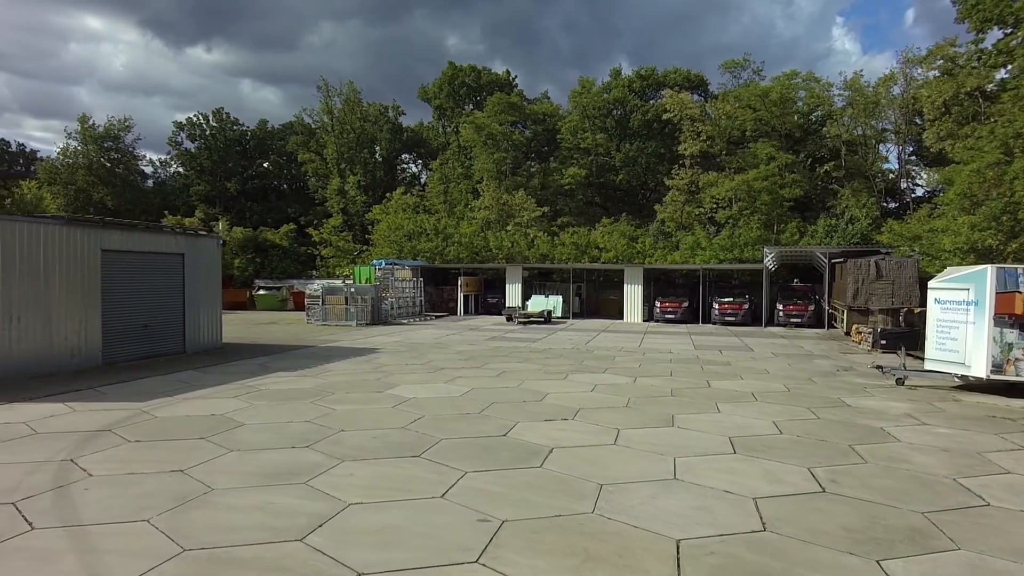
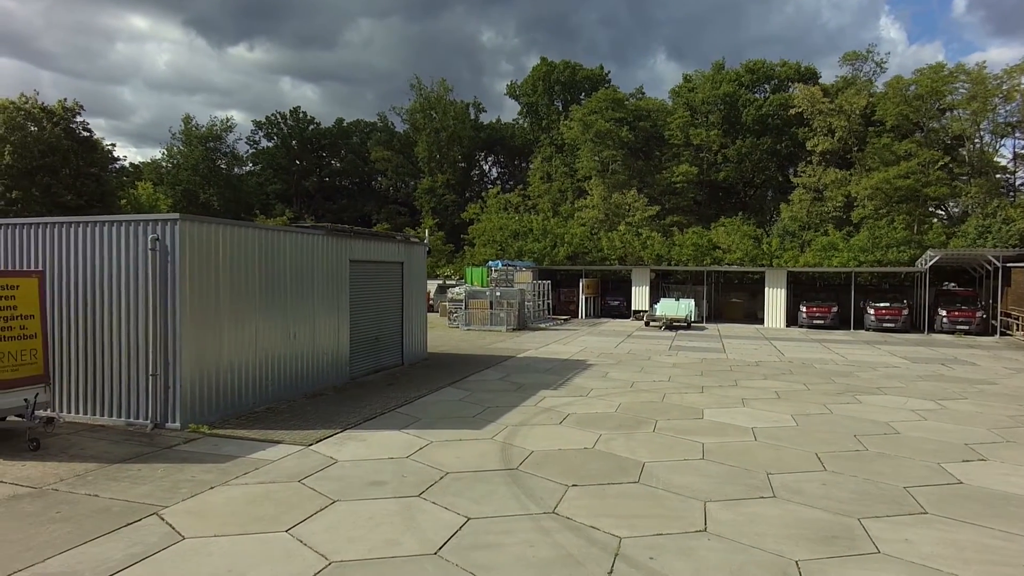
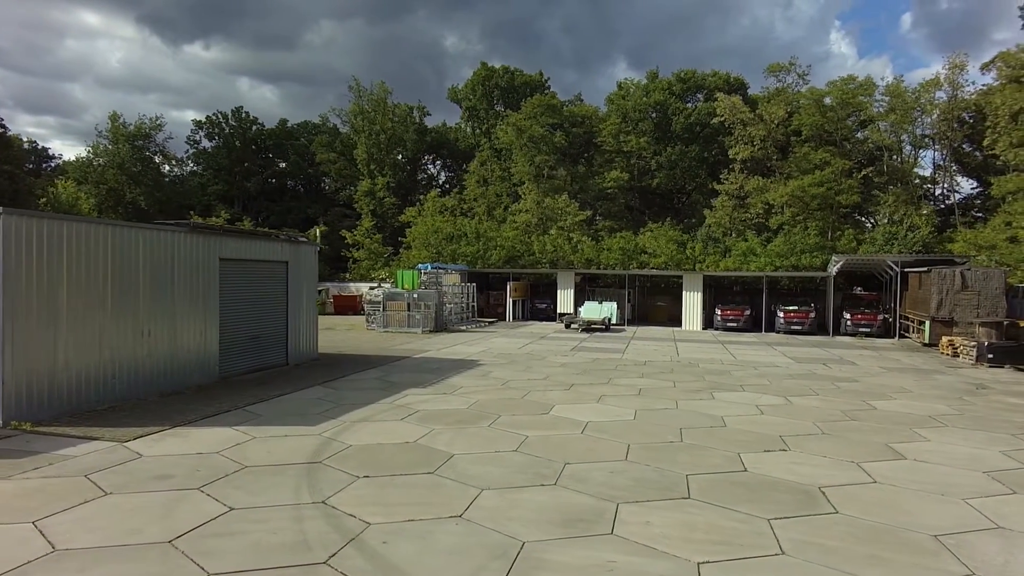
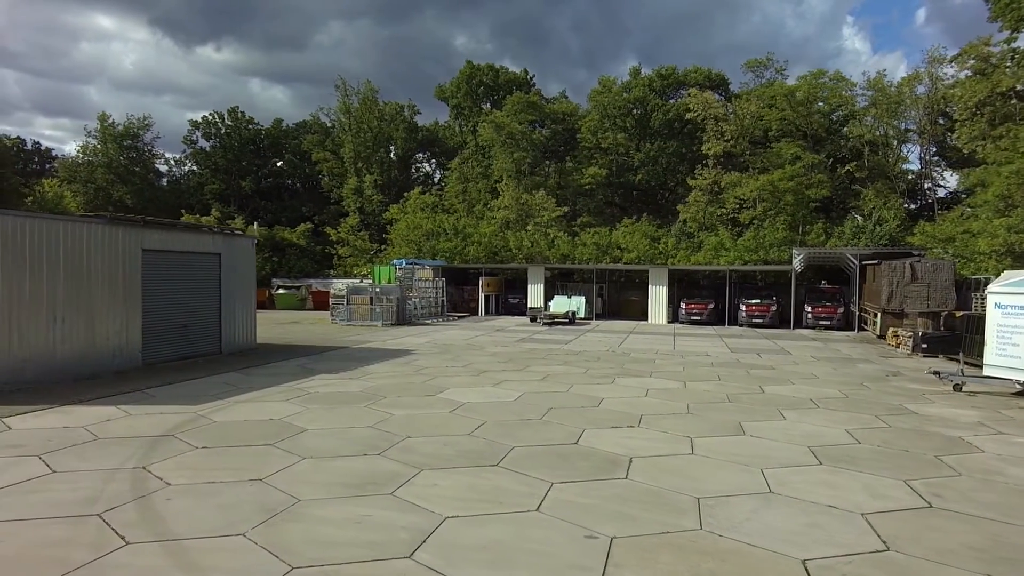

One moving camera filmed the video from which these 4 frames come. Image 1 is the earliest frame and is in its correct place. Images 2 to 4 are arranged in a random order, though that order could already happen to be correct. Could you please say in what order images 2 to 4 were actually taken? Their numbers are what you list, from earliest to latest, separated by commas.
4, 3, 2
